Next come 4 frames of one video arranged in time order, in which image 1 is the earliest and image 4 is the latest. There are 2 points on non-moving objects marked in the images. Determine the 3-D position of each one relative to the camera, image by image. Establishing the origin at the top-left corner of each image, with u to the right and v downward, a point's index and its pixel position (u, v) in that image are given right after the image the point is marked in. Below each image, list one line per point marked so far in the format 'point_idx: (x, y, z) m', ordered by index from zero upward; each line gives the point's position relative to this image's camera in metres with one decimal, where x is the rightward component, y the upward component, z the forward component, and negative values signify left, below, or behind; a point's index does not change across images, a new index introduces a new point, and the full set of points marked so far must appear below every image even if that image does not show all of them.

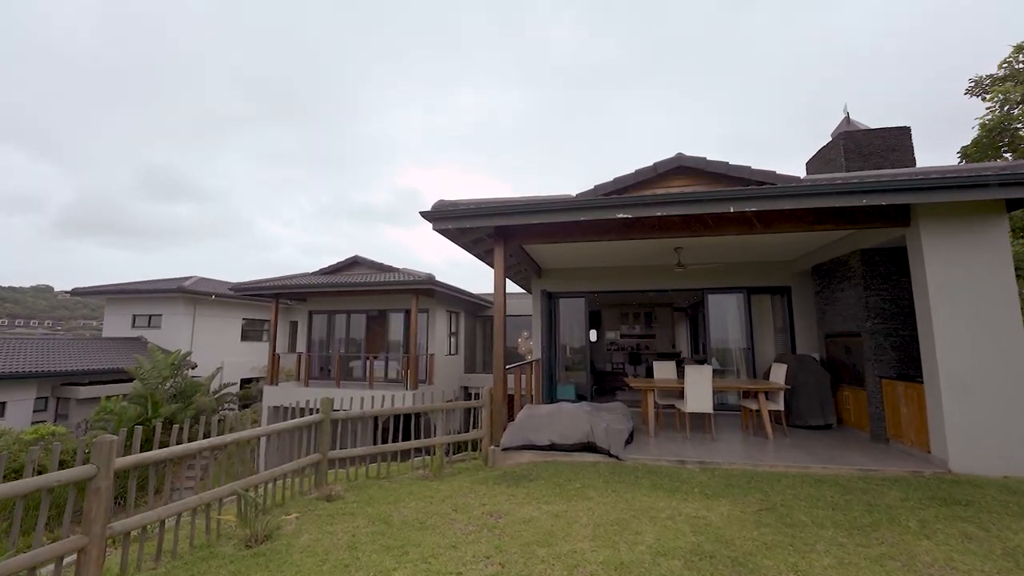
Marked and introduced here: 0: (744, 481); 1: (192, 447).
0: (+1.9, -1.6, +3.7) m
1: (-2.0, -1.0, +2.8) m
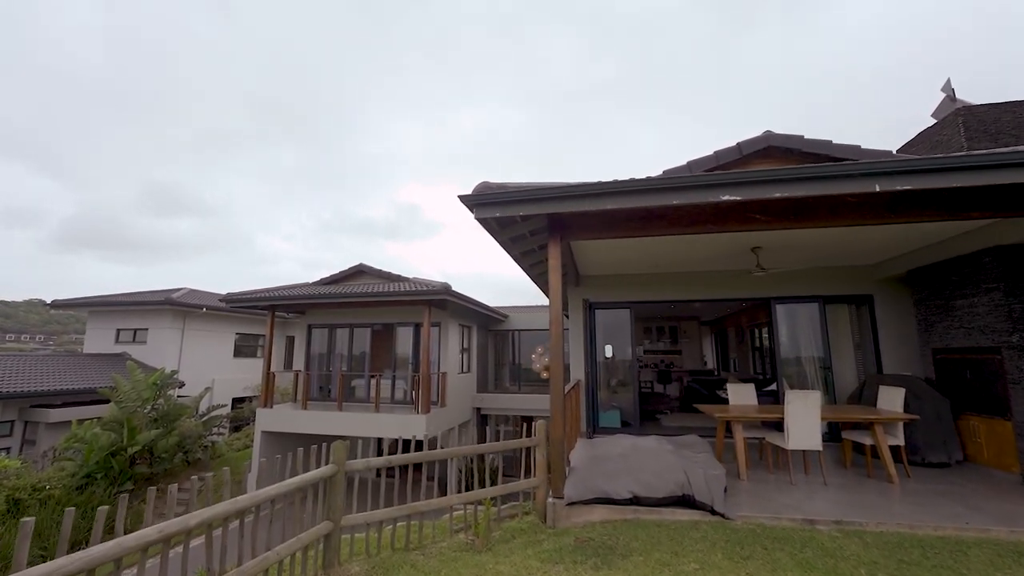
0: (+2.5, -1.6, +2.7) m
1: (-1.5, -1.0, +1.8) m
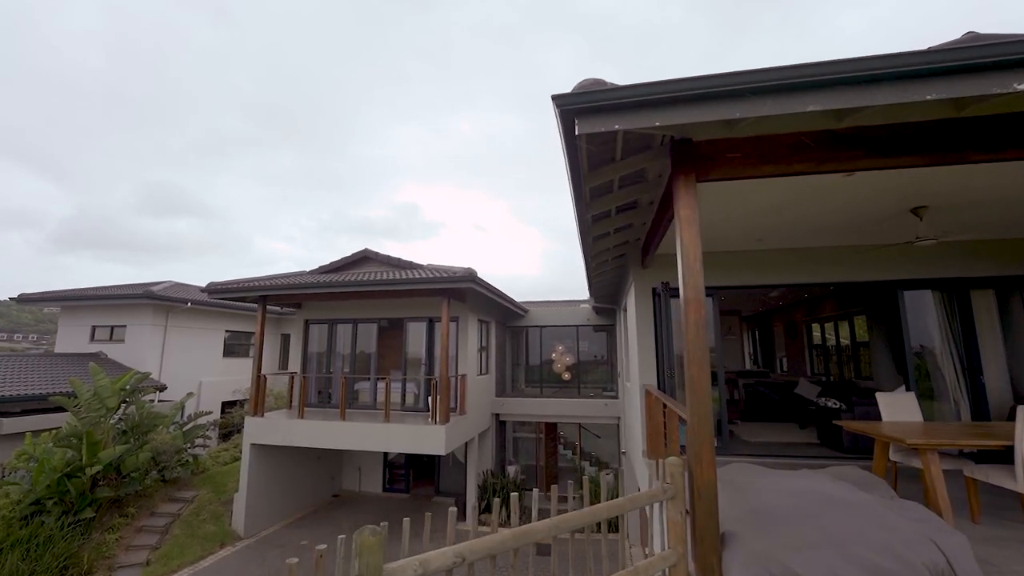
0: (+3.1, -1.4, +1.4) m
1: (-0.9, -0.8, +0.4) m
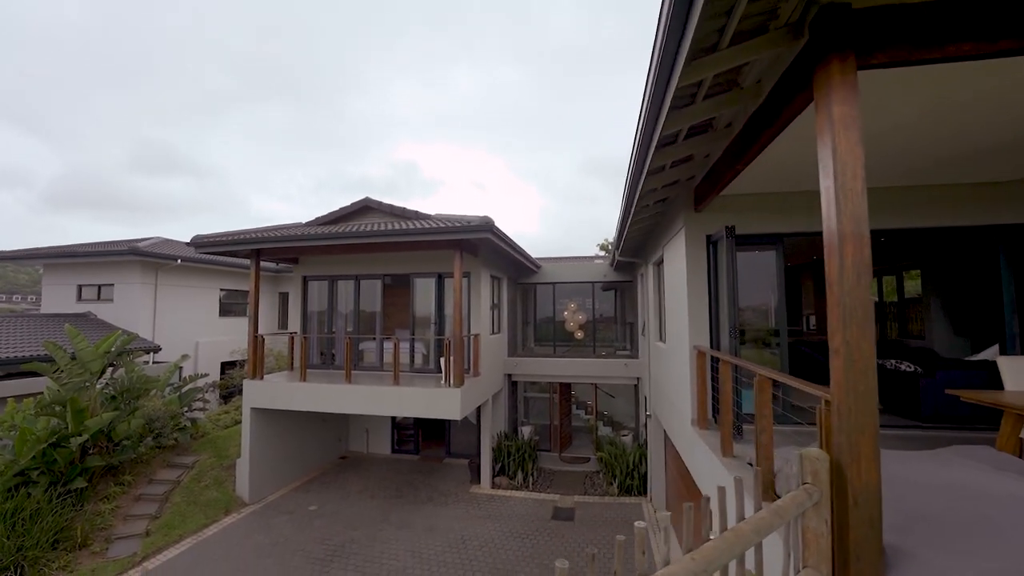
0: (+3.4, -1.2, +0.8) m
1: (-0.6, -0.7, -0.2) m
